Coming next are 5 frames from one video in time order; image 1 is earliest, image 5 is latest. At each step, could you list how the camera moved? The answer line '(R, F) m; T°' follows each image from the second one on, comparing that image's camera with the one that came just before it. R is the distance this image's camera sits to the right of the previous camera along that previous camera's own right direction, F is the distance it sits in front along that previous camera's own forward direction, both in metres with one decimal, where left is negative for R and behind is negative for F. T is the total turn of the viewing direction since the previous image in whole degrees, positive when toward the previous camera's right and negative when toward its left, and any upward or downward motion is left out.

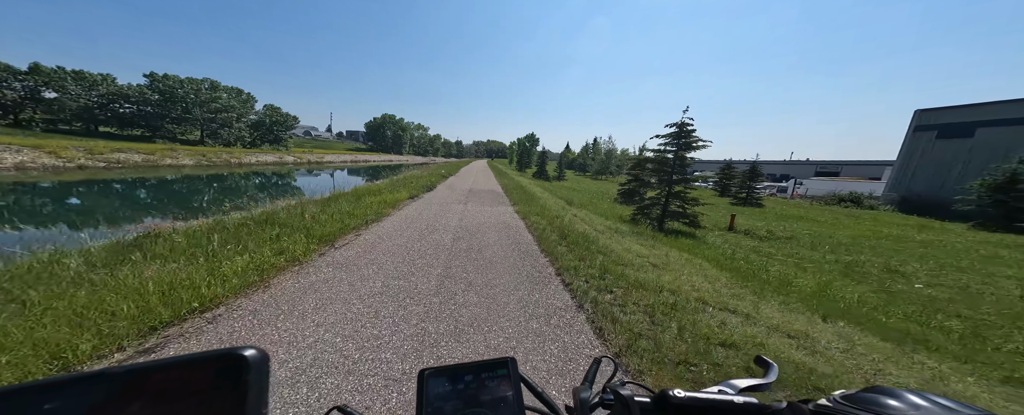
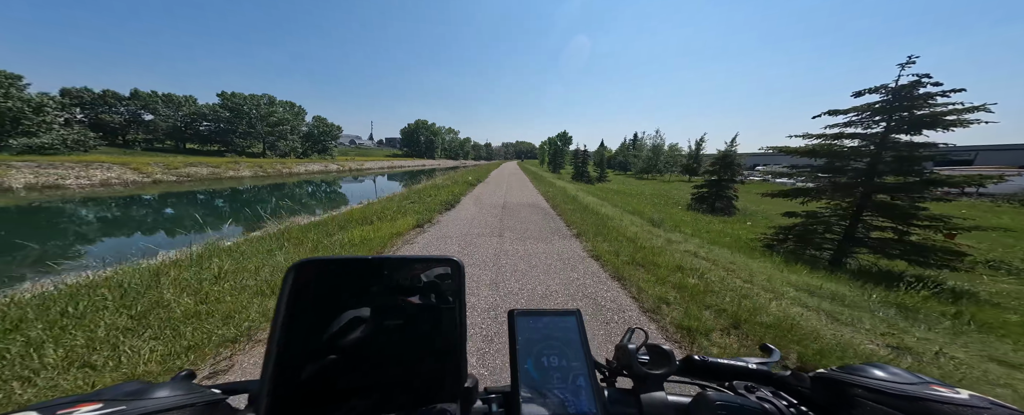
(-0.2, +1.1) m; -8°
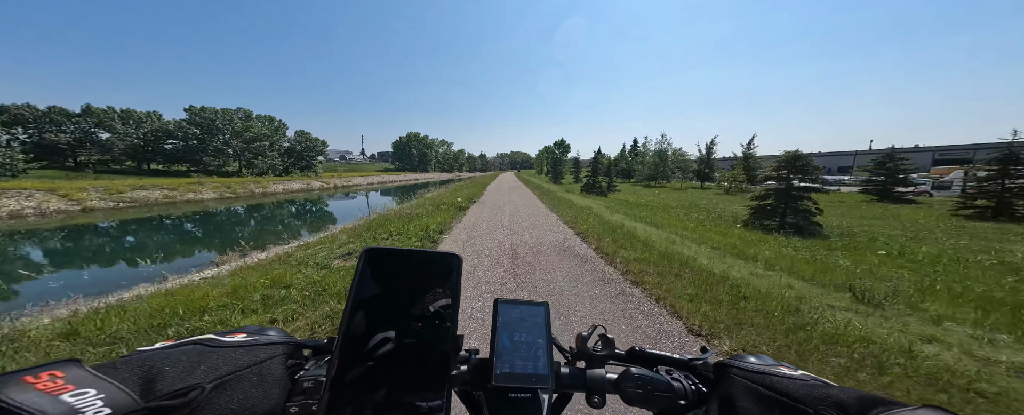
(-0.1, +1.4) m; +1°
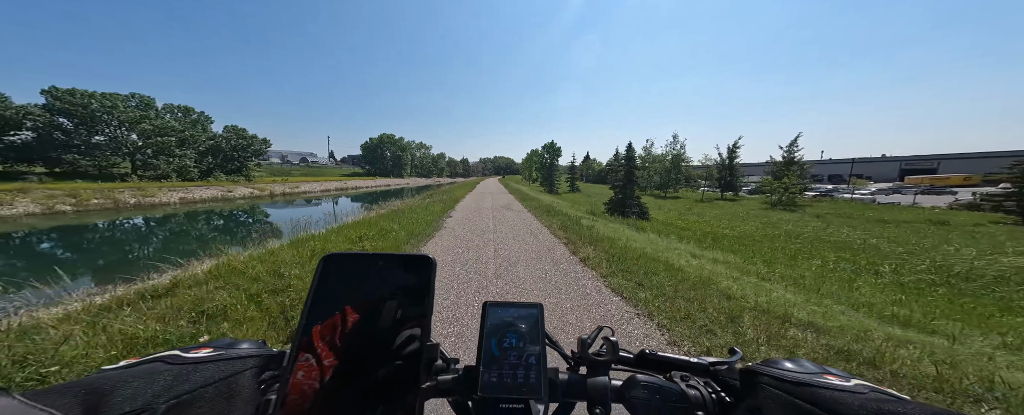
(-0.1, +3.2) m; +4°
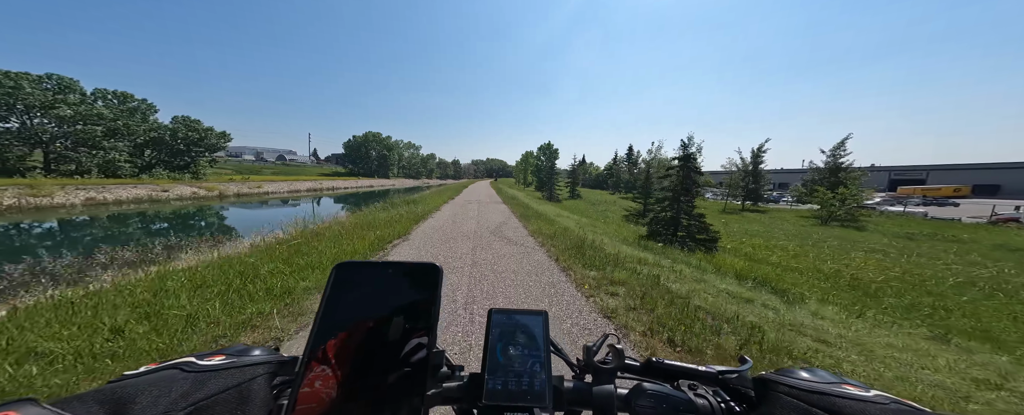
(-0.1, +1.8) m; +2°
